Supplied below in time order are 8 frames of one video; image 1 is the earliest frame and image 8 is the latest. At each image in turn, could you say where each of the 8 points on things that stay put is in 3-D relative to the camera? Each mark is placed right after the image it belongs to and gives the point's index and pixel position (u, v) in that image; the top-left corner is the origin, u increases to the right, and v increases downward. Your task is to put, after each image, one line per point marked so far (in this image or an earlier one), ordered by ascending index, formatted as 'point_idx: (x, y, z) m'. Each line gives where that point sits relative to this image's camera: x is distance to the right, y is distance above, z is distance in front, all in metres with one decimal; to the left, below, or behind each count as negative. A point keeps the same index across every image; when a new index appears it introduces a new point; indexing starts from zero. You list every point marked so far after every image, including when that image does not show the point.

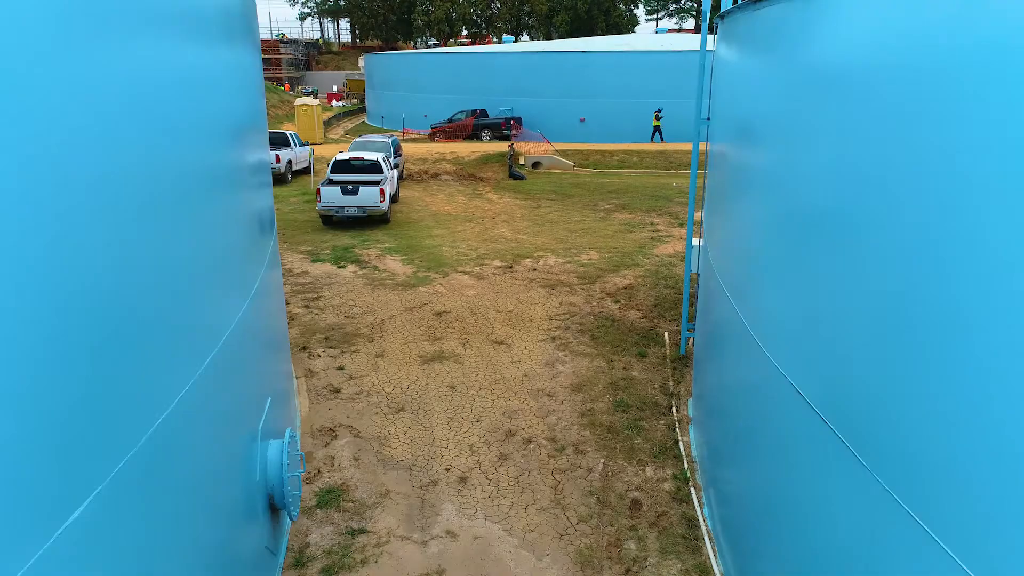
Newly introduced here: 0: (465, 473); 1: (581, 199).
0: (-0.2, -0.6, +3.2) m
1: (+0.8, +0.9, +9.6) m
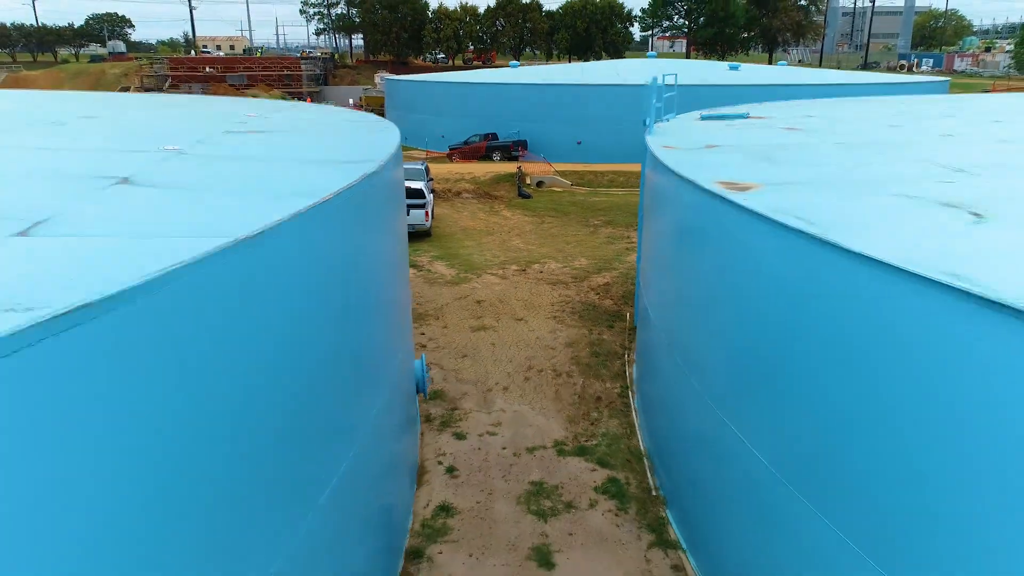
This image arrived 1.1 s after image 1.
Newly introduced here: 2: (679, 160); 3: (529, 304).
0: (0.0, -0.6, +5.8) m
1: (+0.9, +1.0, +12.1) m
2: (+0.9, +0.6, +4.3) m
3: (+0.2, -0.1, +7.6) m
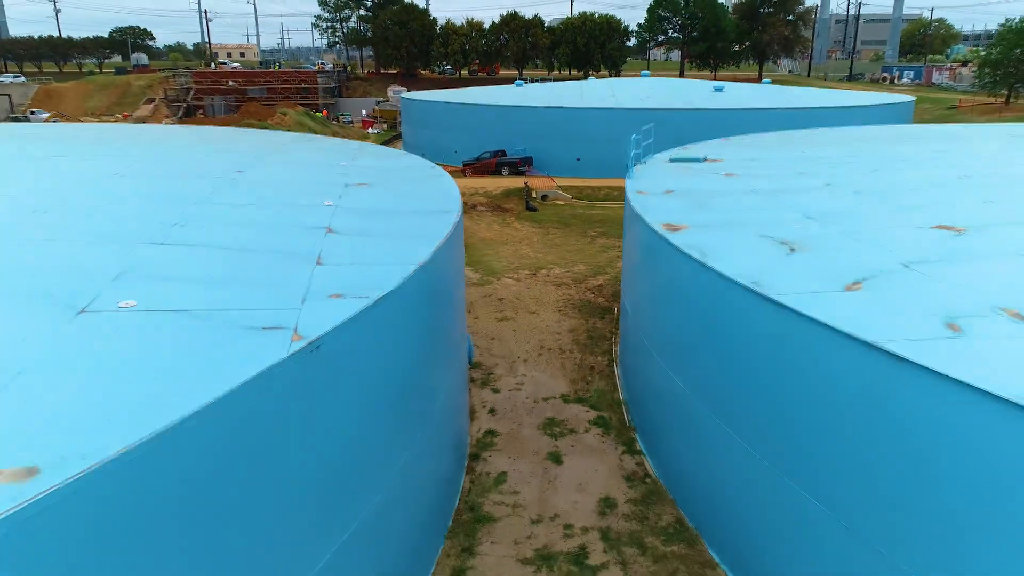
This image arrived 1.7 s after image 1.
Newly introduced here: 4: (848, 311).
0: (+0.1, -0.6, +7.9) m
1: (+1.1, +1.0, +14.3) m
2: (+1.0, +0.6, +6.5) m
3: (+0.3, -0.1, +9.8) m
4: (+1.4, -0.1, +3.7) m
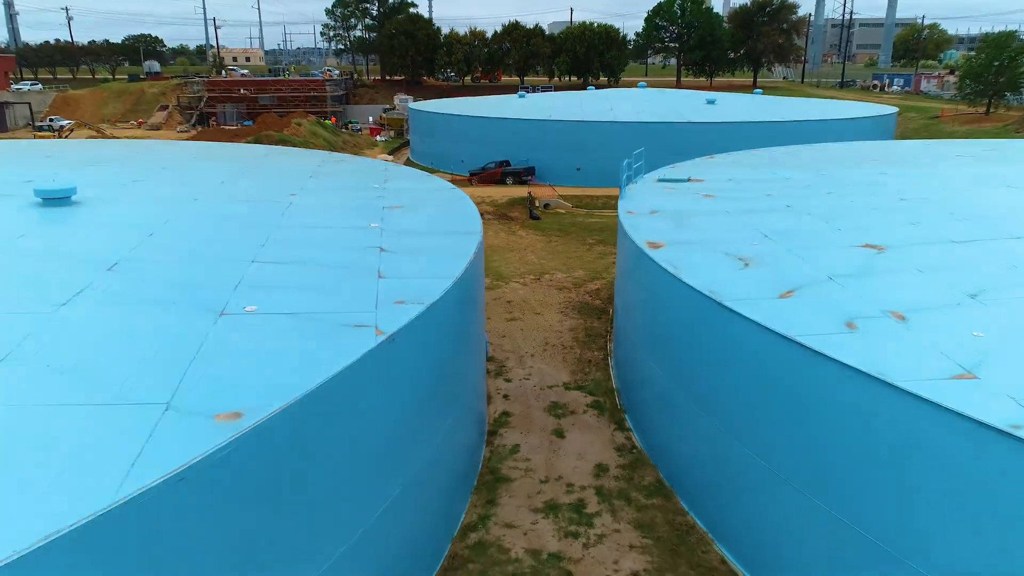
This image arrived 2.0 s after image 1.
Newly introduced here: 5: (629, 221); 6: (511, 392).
0: (+0.2, -0.7, +9.2) m
1: (+1.2, +0.9, +15.6) m
2: (+1.1, +0.6, +7.8) m
3: (+0.4, -0.2, +11.0) m
4: (+1.5, -0.1, +5.0) m
5: (+1.1, +0.6, +8.2) m
6: (0.0, -1.0, +8.1) m
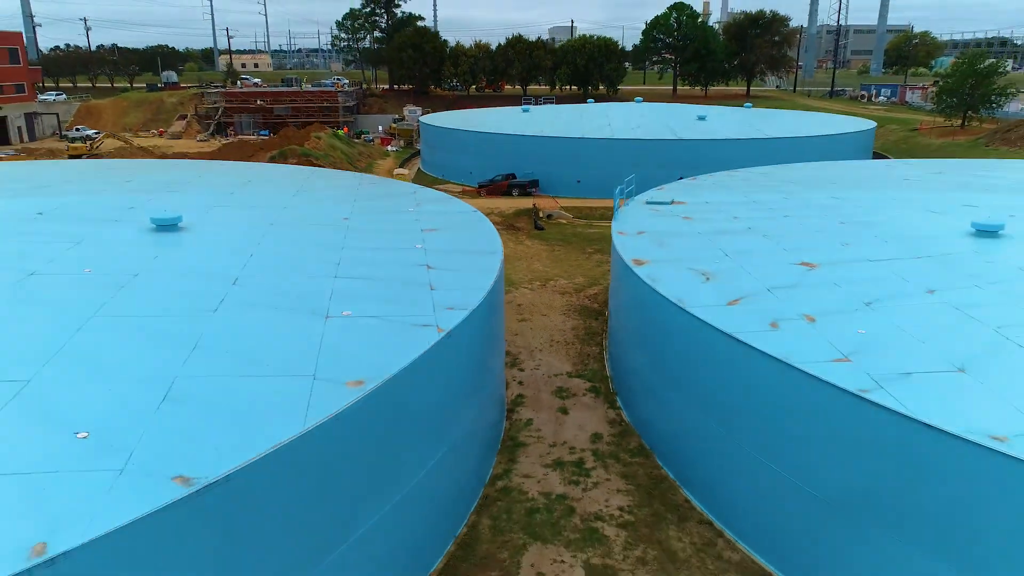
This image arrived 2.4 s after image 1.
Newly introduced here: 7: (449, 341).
0: (+0.4, -0.7, +11.1) m
1: (+1.3, +0.9, +17.5) m
2: (+1.3, +0.5, +9.7) m
3: (+0.6, -0.3, +12.9) m
4: (+1.6, -0.2, +6.8) m
5: (+1.2, +0.6, +10.1) m
6: (+0.1, -1.0, +9.9) m
7: (-0.5, -0.4, +6.5) m
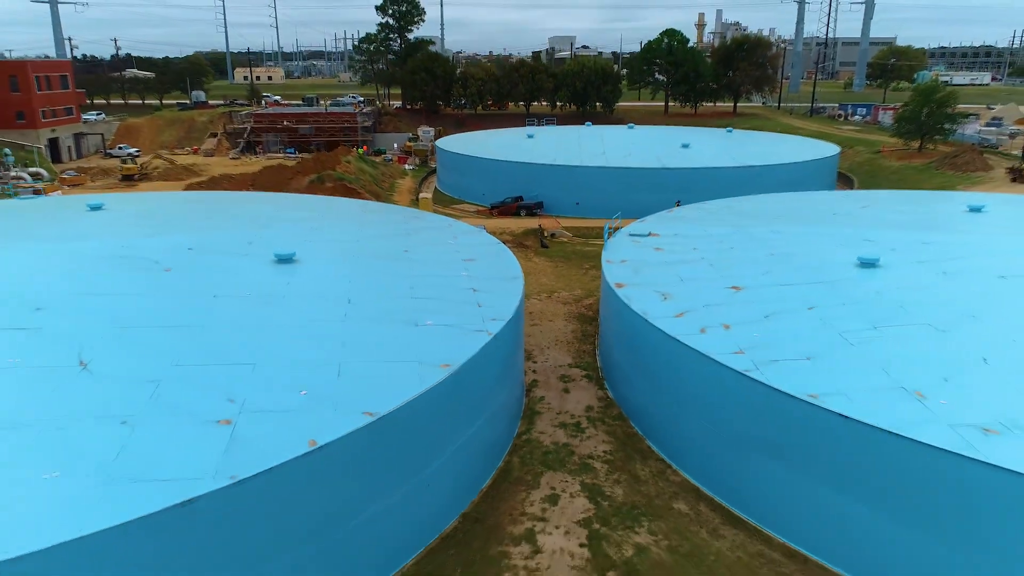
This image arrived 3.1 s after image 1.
0: (+0.6, -1.0, +14.7) m
1: (+1.6, +0.6, +21.1) m
2: (+1.5, +0.3, +13.3) m
3: (+0.8, -0.5, +16.5) m
4: (+1.9, -0.4, +10.5) m
5: (+1.5, +0.3, +13.7) m
6: (+0.4, -1.3, +13.5) m
7: (-0.2, -0.6, +10.1) m
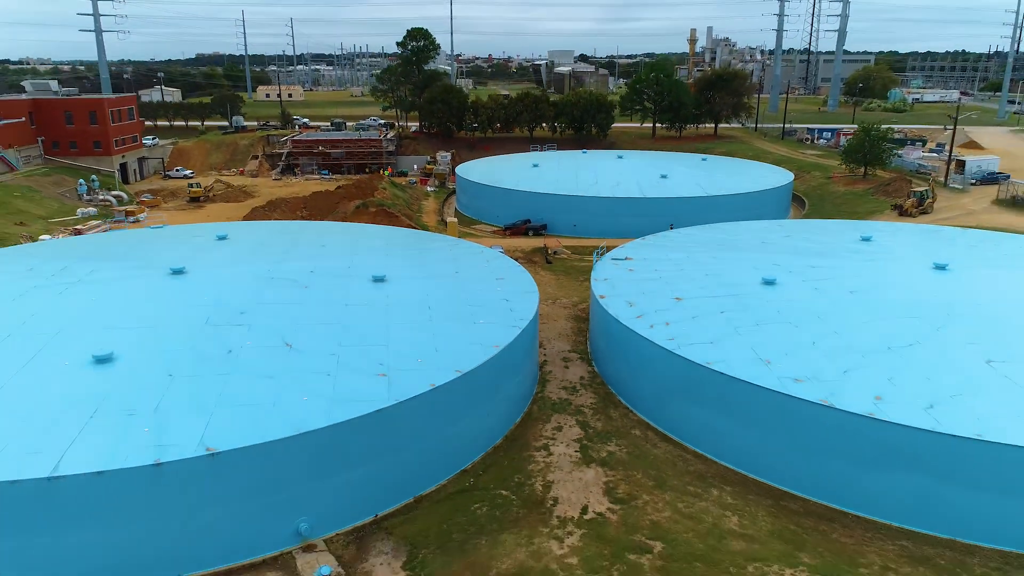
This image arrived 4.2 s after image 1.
0: (+1.0, -1.2, +20.9) m
1: (+1.9, +0.4, +27.3) m
2: (+1.9, 0.0, +19.5) m
3: (+1.2, -0.7, +22.8) m
4: (+2.3, -0.7, +16.7) m
5: (+1.9, +0.1, +19.9) m
6: (+0.8, -1.5, +19.8) m
7: (+0.2, -0.8, +16.3) m
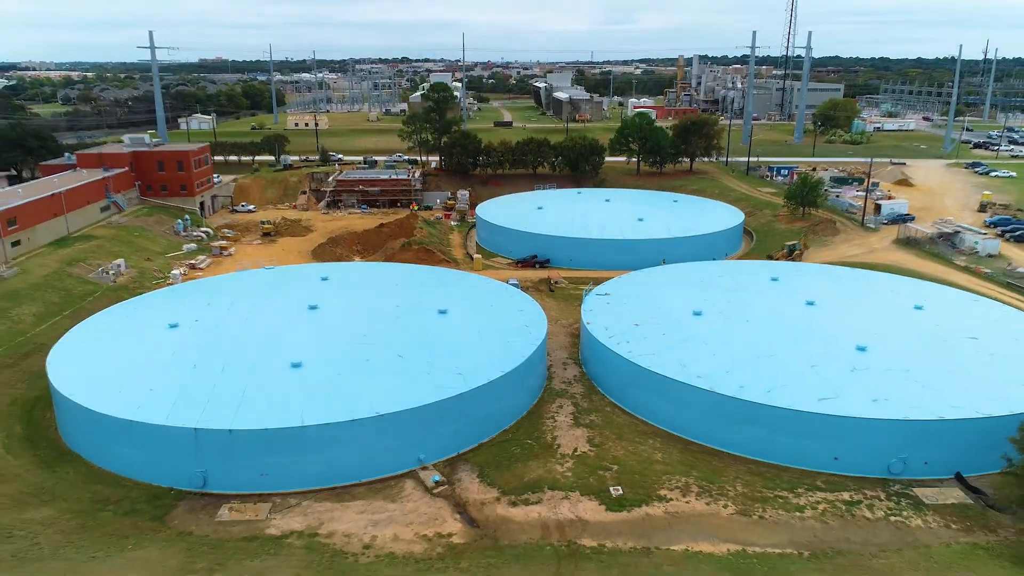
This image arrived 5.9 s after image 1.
0: (+1.6, -2.2, +30.9) m
1: (+2.5, -0.6, +37.3) m
2: (+2.5, -0.9, +29.5) m
3: (+1.8, -1.7, +32.8) m
4: (+2.9, -1.6, +26.7) m
5: (+2.5, -0.9, +29.9) m
6: (+1.4, -2.5, +29.8) m
7: (+0.8, -1.8, +26.3) m
